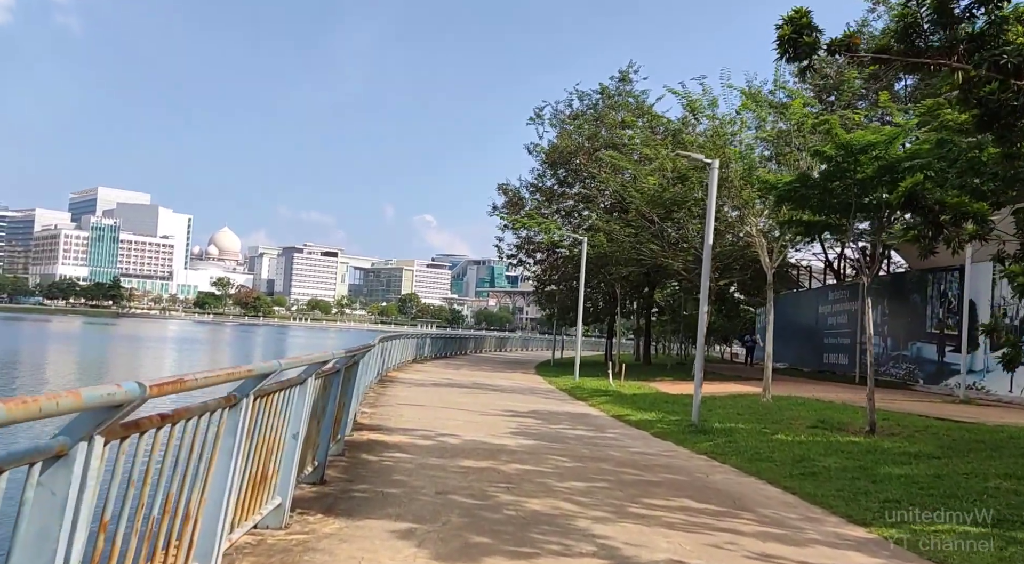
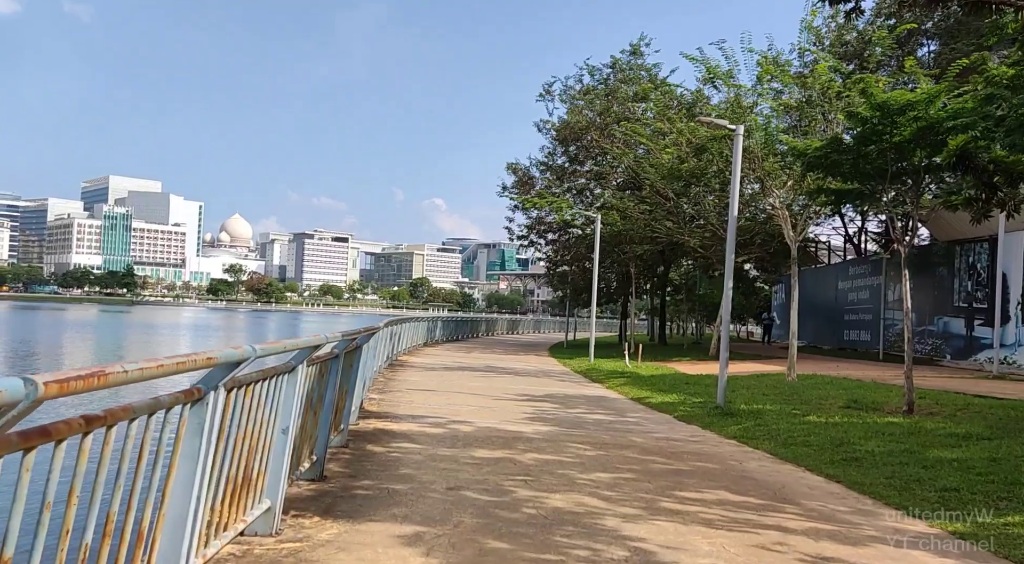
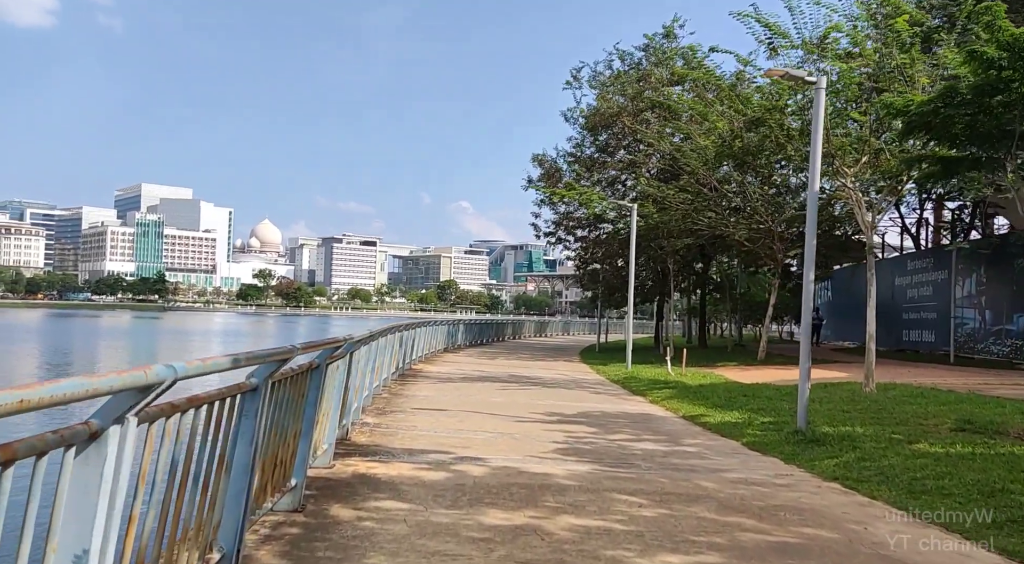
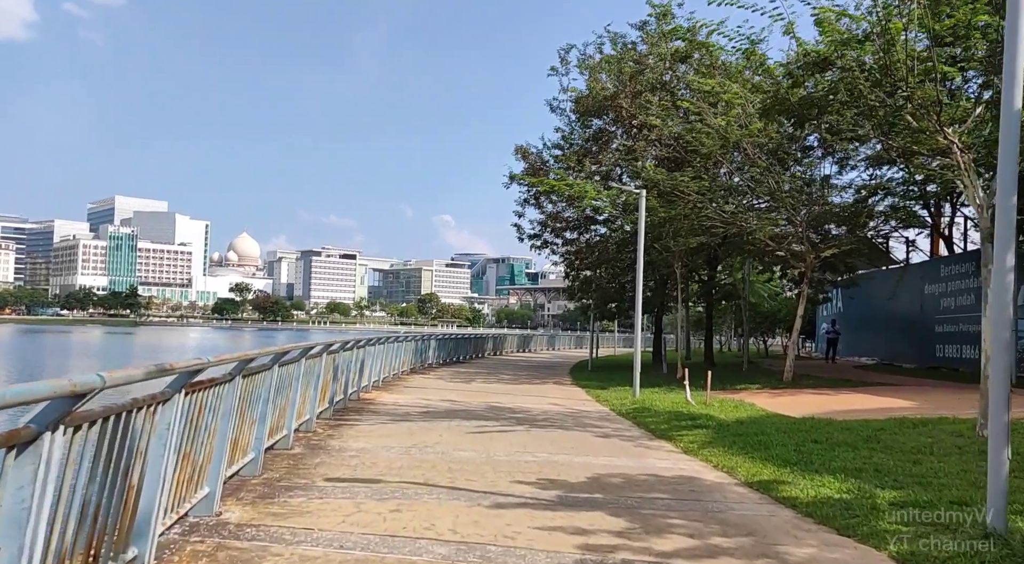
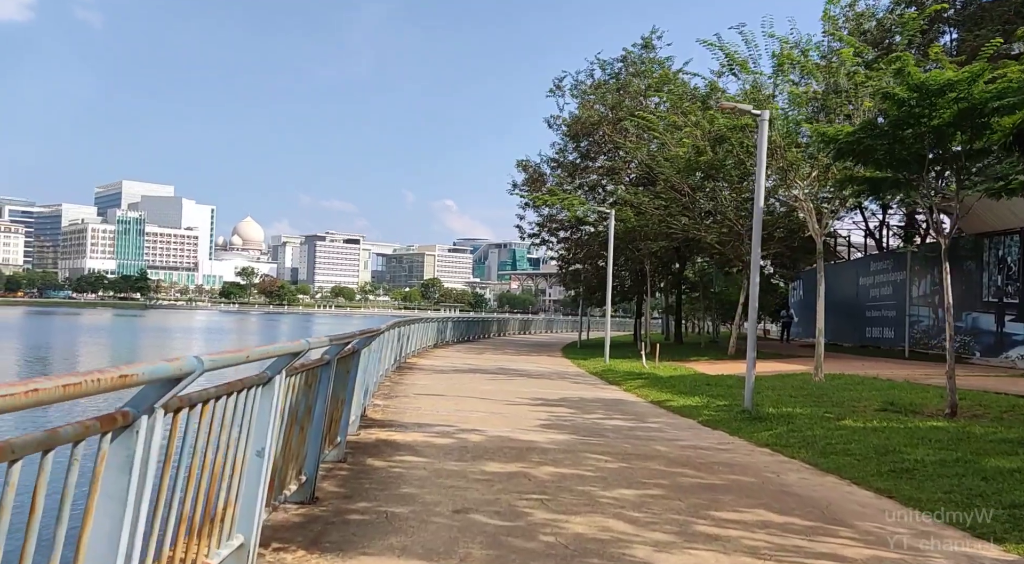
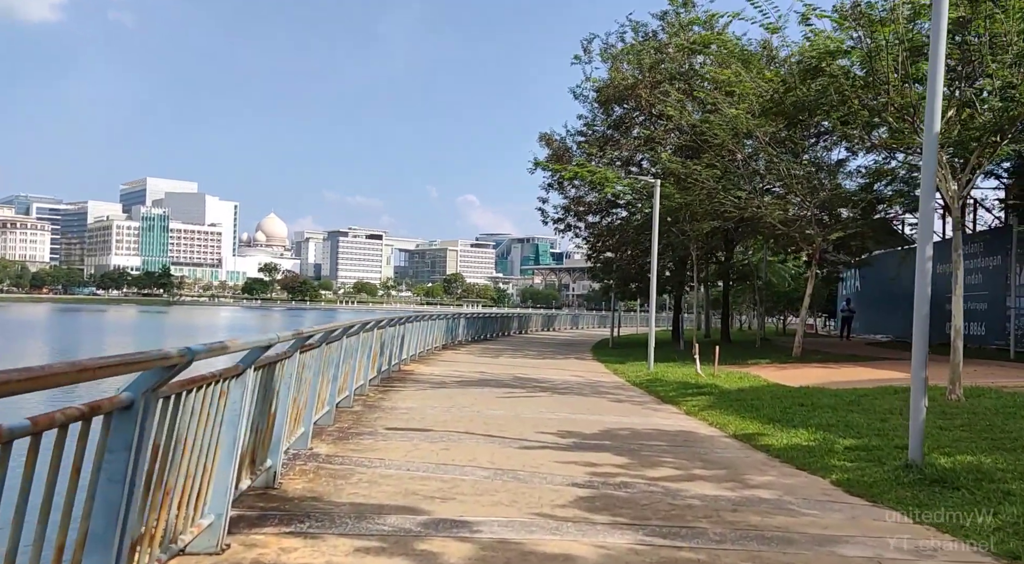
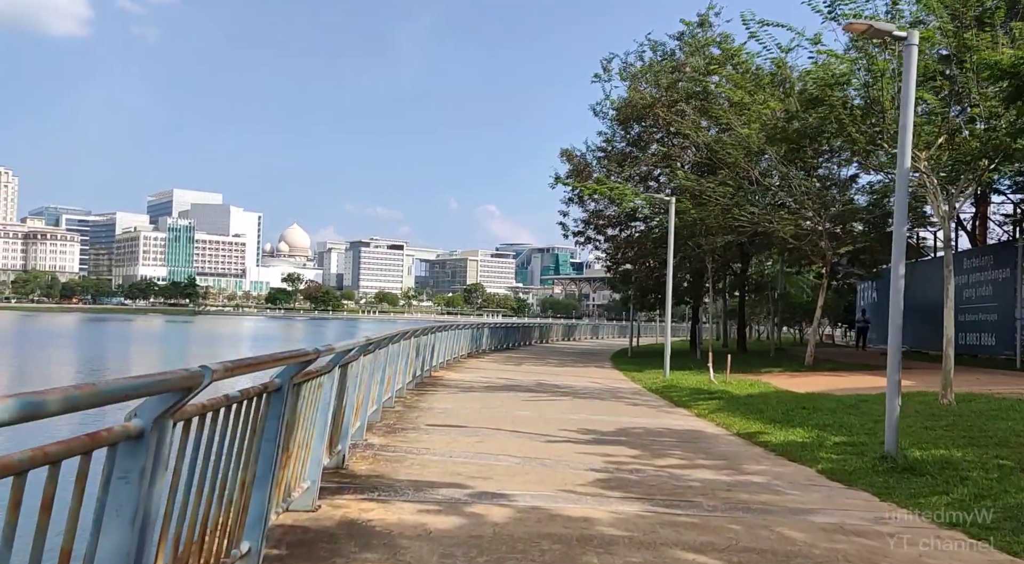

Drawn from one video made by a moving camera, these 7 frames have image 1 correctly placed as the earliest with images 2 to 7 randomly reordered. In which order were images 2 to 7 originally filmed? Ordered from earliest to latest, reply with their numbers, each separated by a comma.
2, 5, 3, 7, 6, 4
